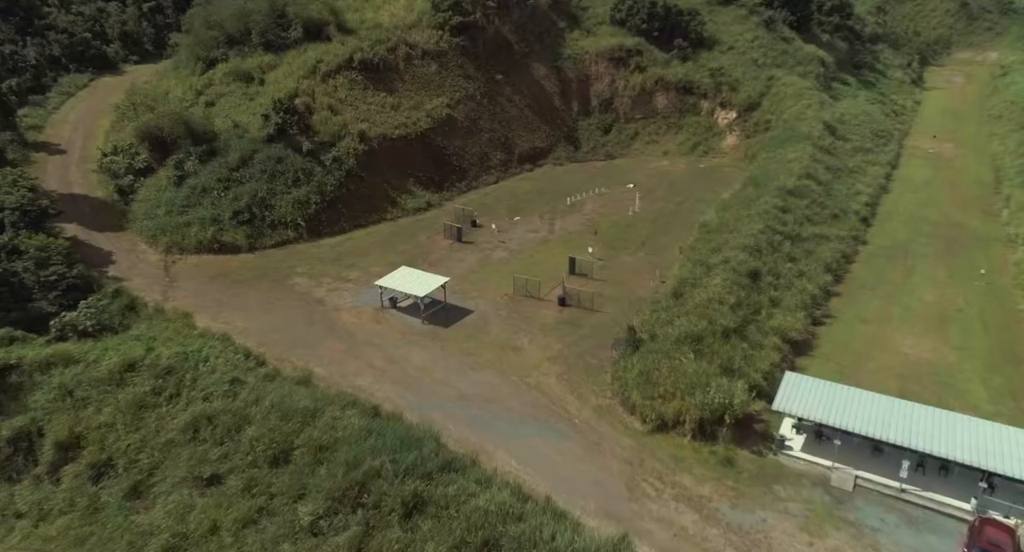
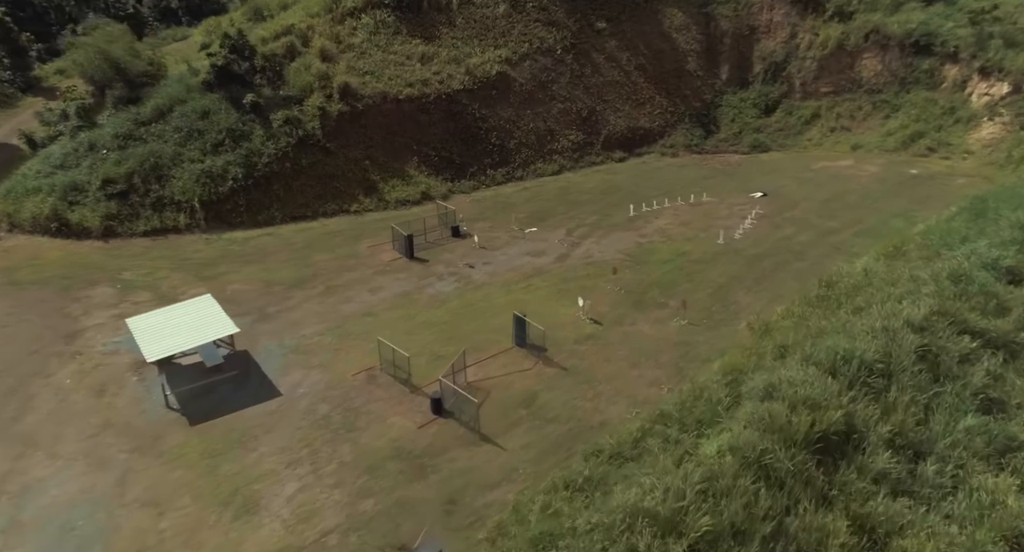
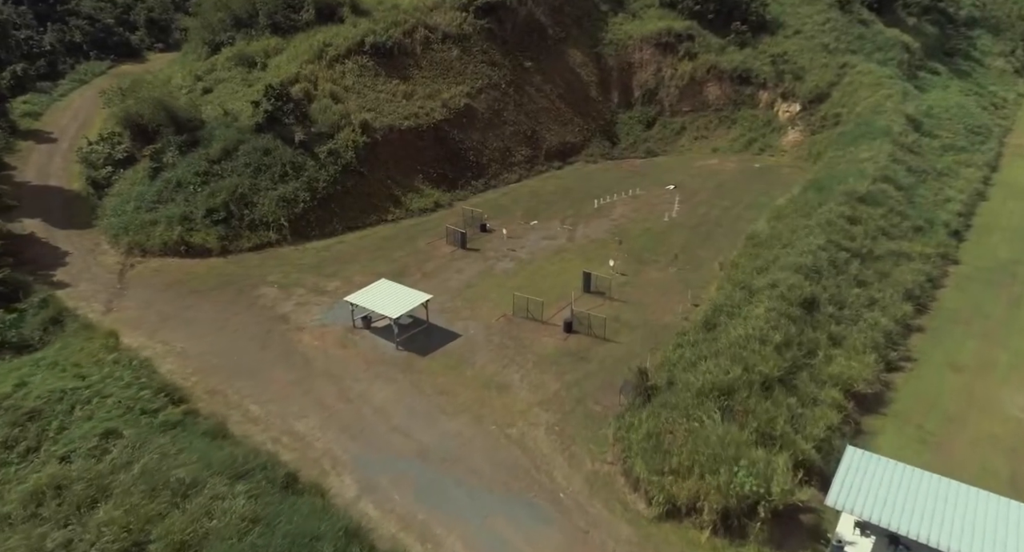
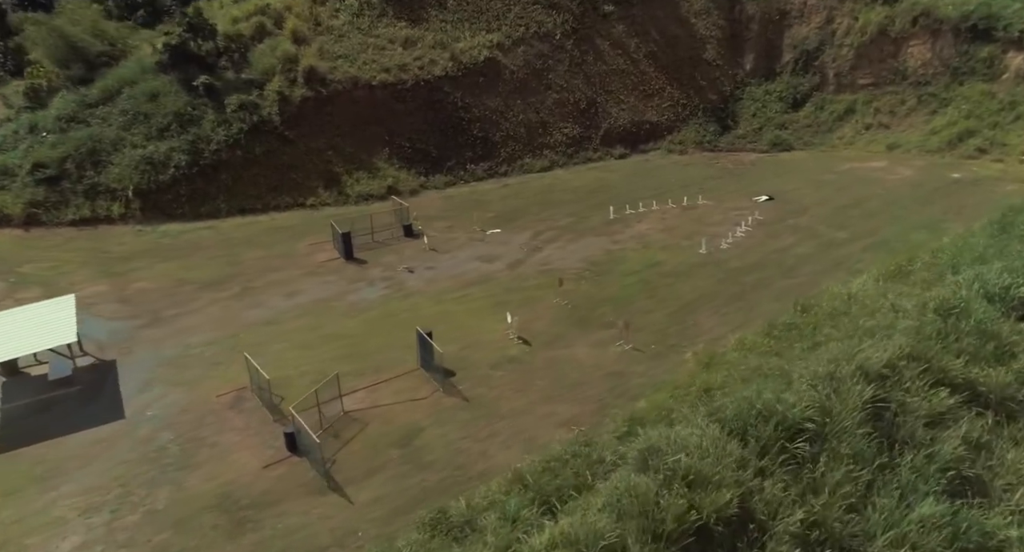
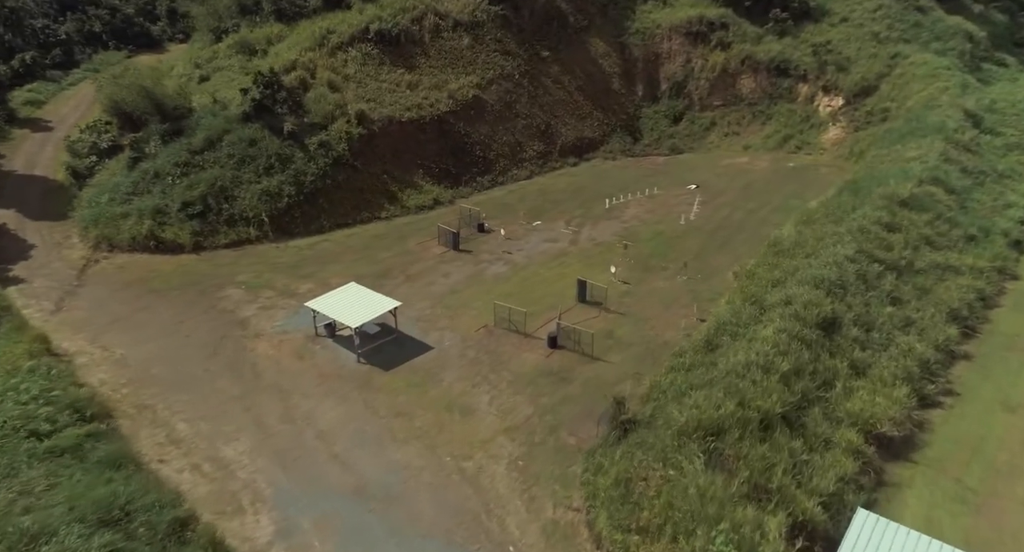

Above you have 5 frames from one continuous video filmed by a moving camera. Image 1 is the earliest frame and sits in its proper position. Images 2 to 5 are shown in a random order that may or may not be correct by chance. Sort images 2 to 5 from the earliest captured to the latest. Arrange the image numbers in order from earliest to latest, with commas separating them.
3, 5, 2, 4
